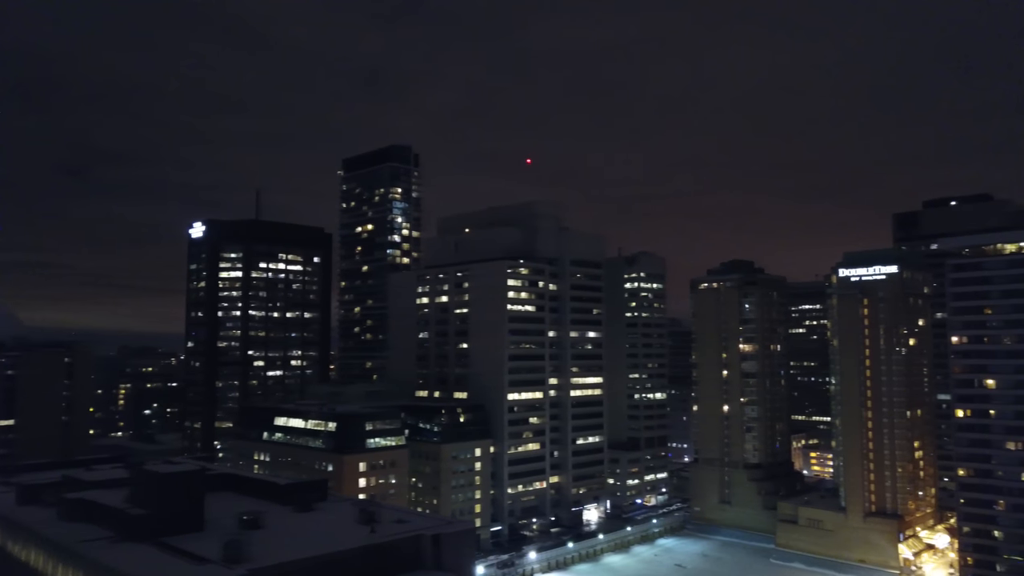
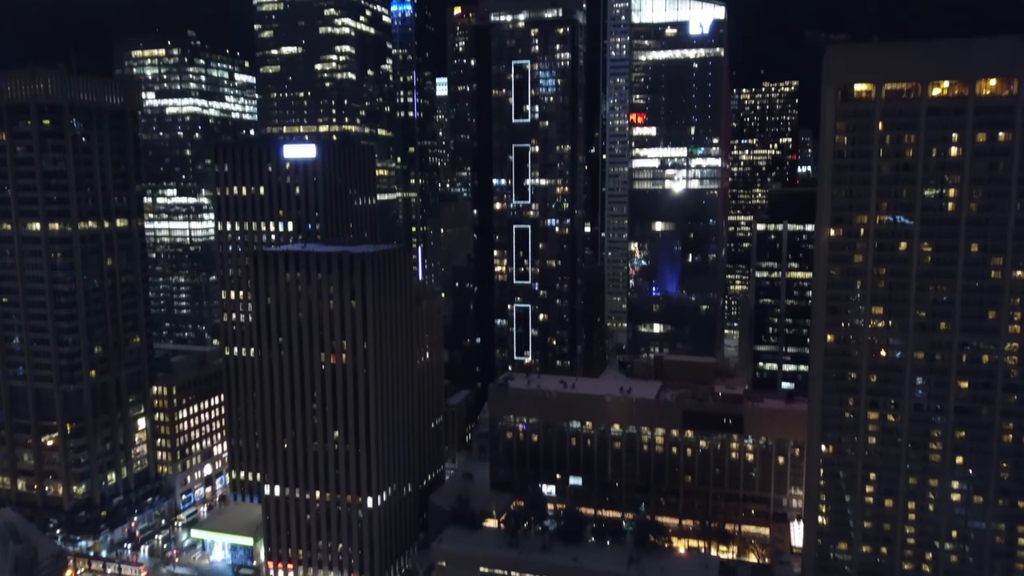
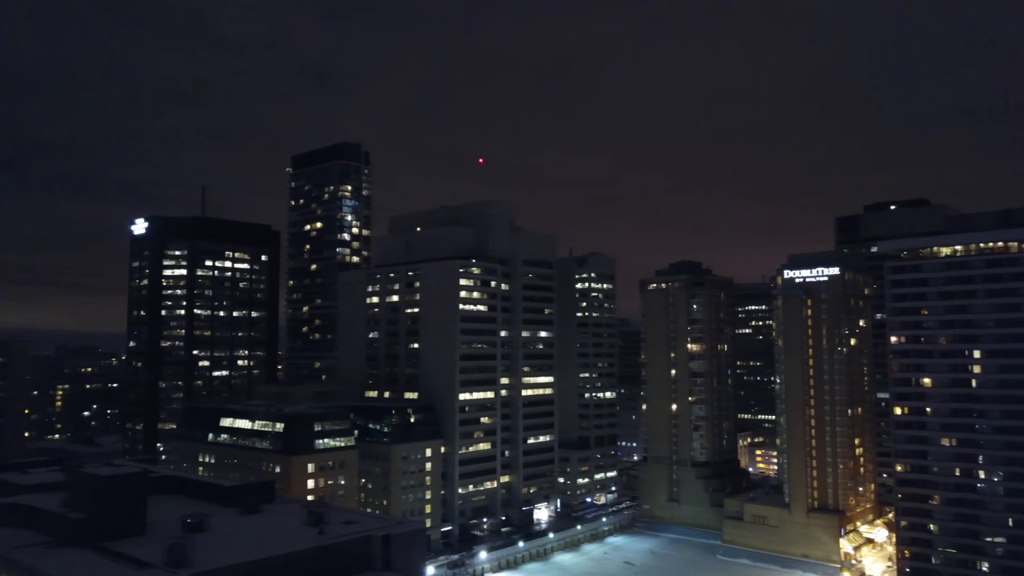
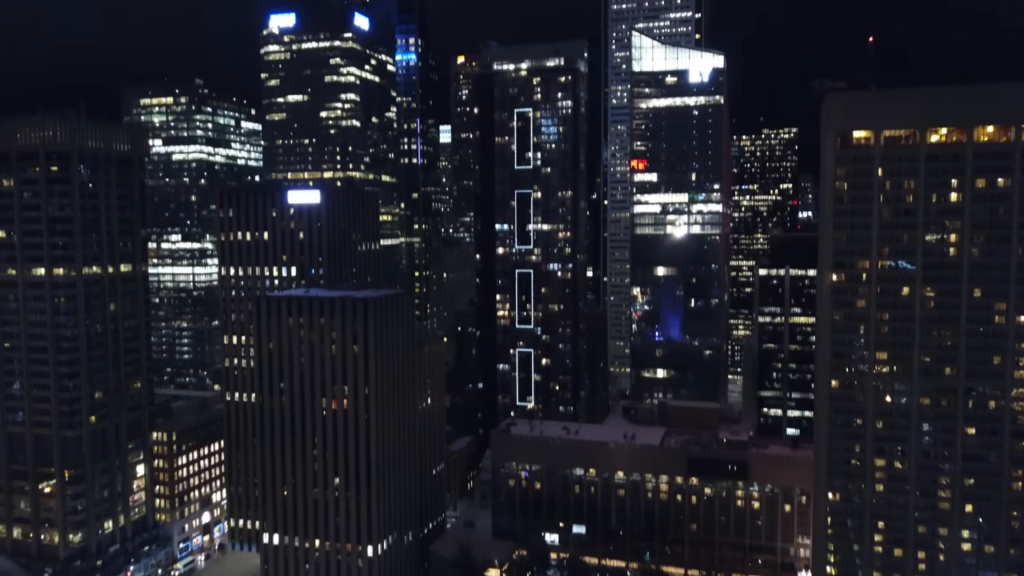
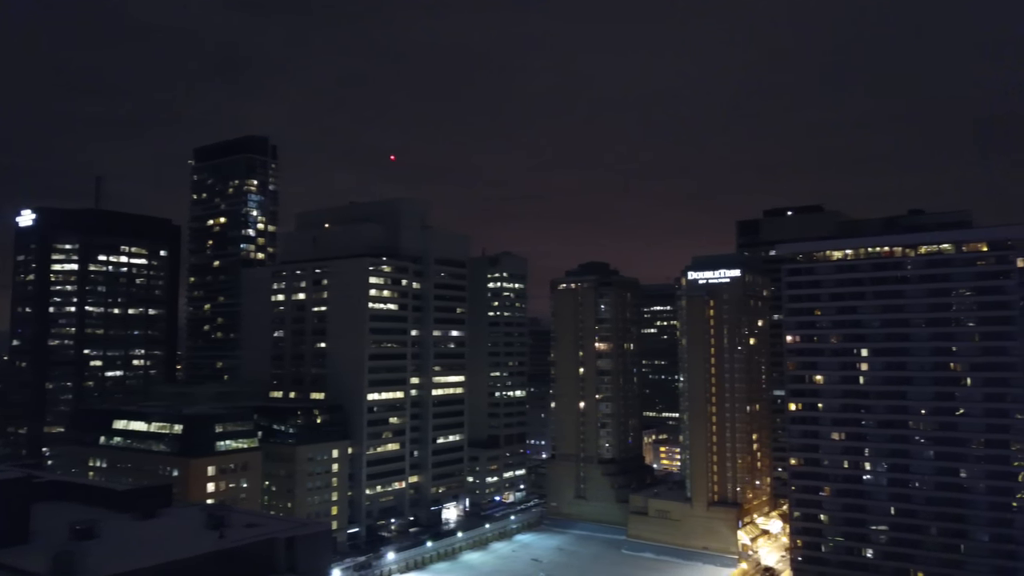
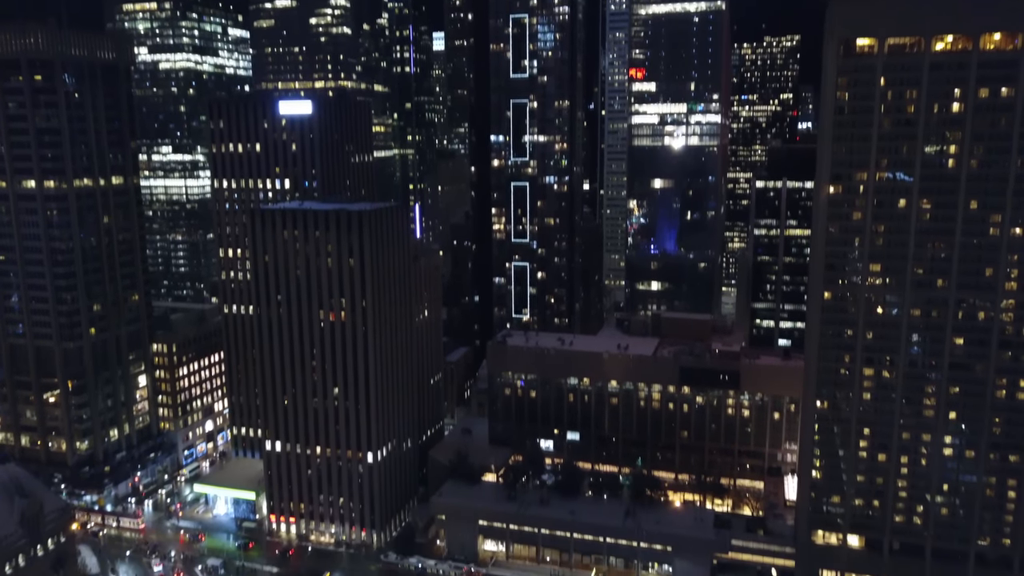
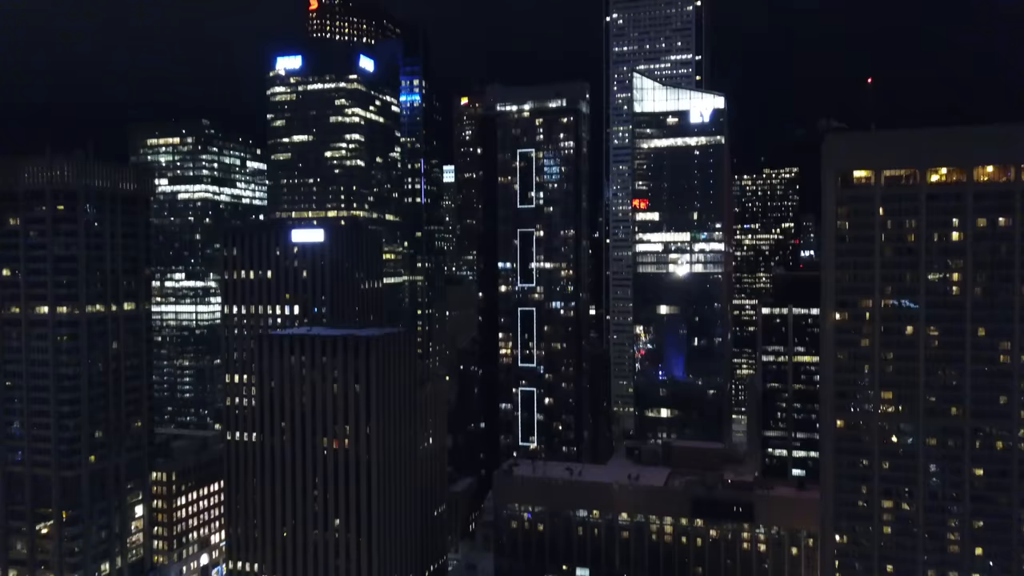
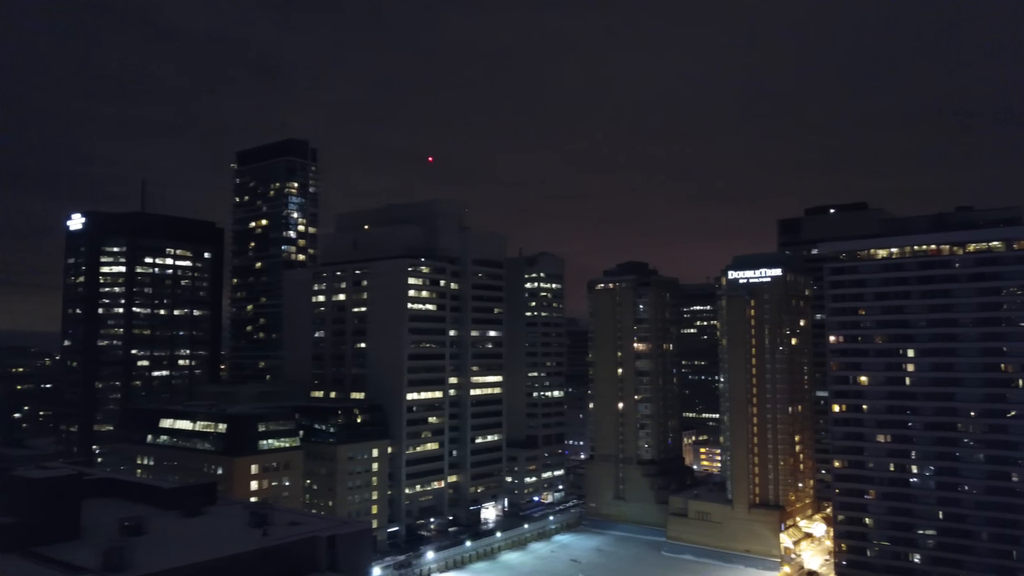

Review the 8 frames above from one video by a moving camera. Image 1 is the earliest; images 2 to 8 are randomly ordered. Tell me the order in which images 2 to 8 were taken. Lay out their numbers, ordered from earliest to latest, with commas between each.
3, 8, 5, 7, 4, 2, 6
